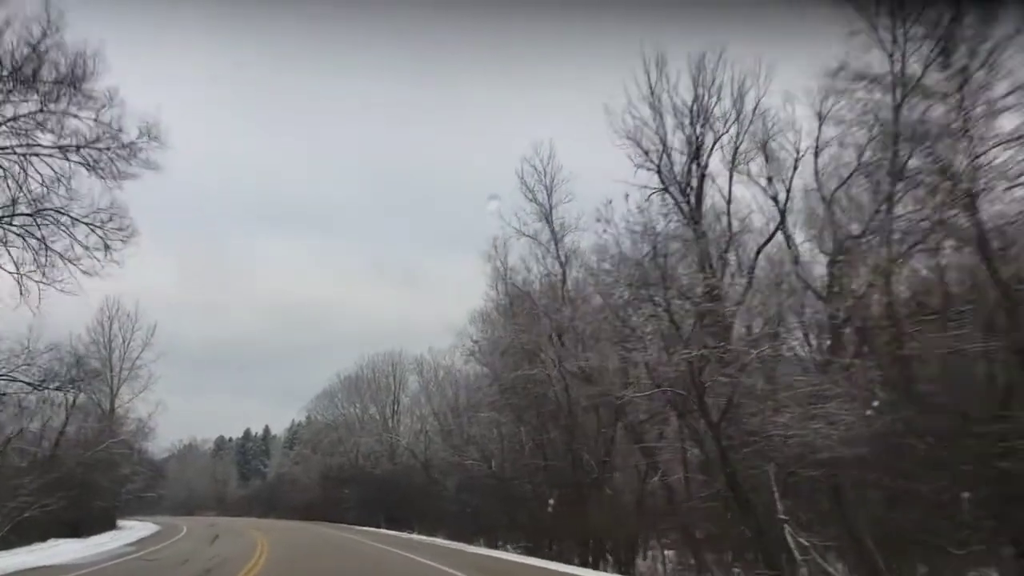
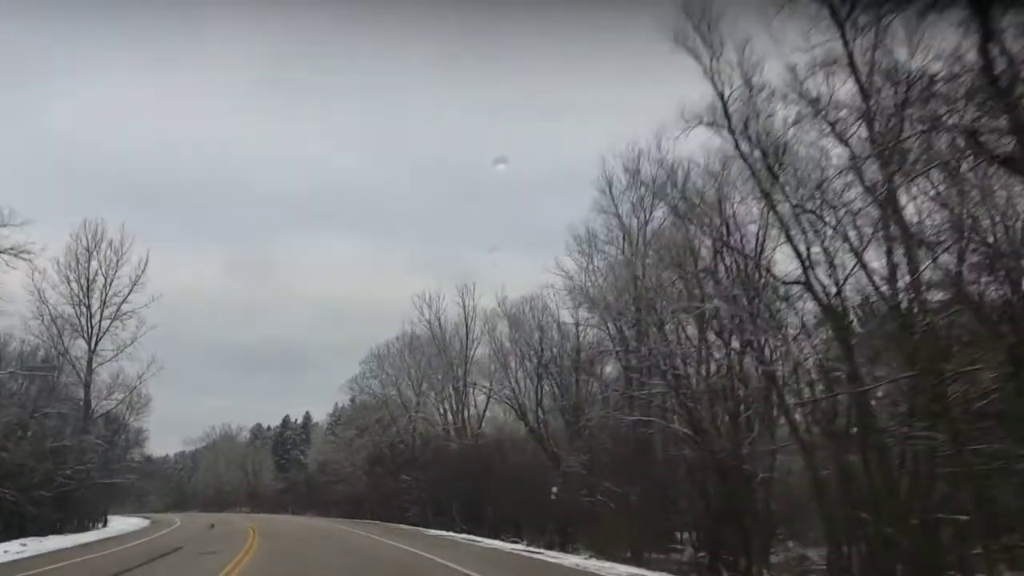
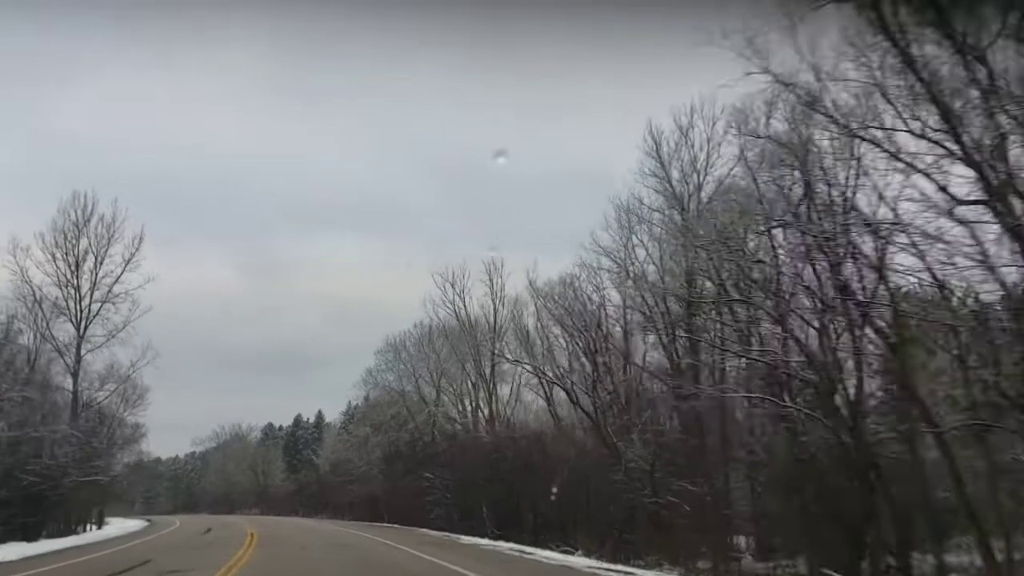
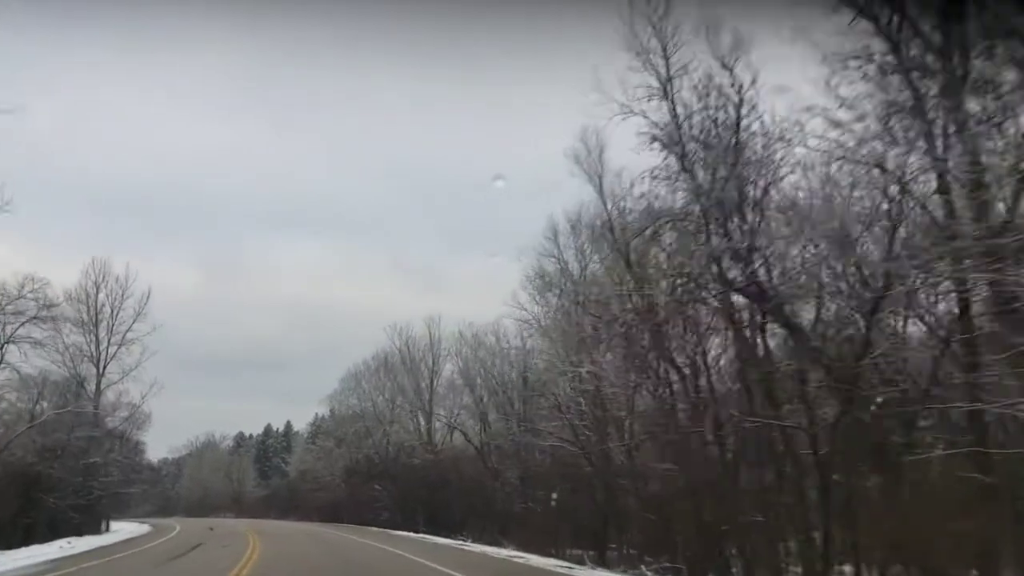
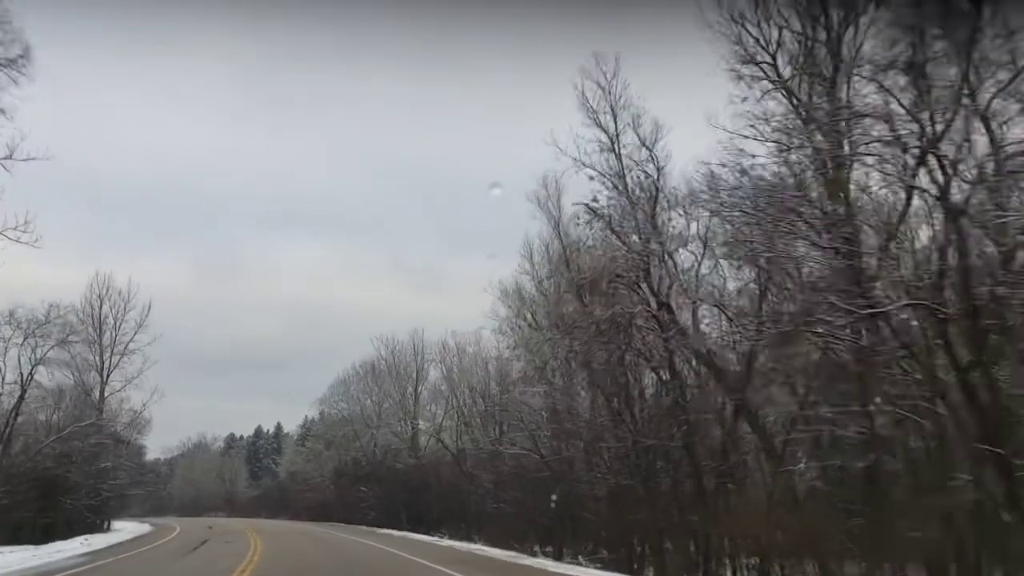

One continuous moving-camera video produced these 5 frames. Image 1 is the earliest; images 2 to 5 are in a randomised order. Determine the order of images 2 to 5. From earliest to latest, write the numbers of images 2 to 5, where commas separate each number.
5, 4, 2, 3
